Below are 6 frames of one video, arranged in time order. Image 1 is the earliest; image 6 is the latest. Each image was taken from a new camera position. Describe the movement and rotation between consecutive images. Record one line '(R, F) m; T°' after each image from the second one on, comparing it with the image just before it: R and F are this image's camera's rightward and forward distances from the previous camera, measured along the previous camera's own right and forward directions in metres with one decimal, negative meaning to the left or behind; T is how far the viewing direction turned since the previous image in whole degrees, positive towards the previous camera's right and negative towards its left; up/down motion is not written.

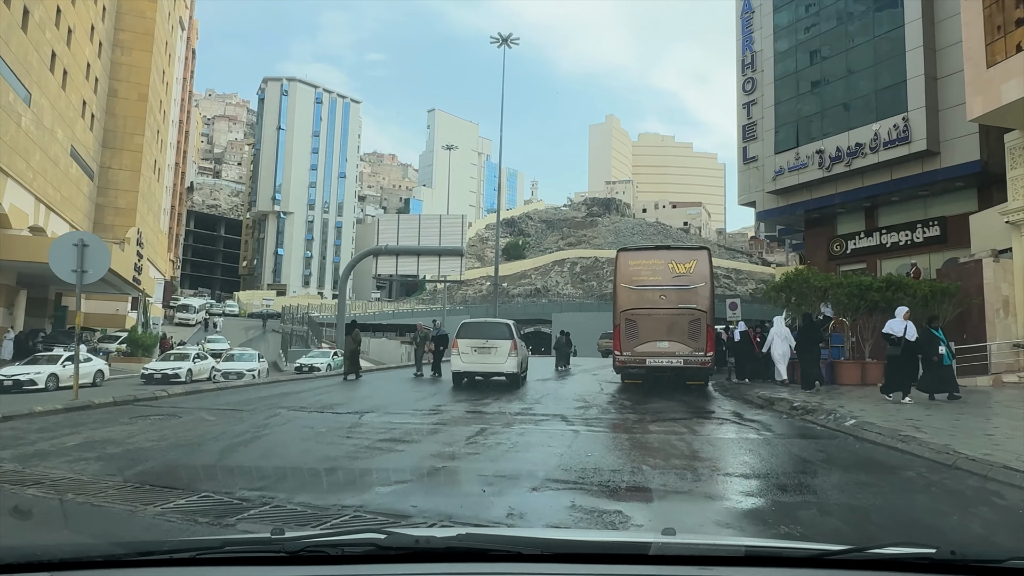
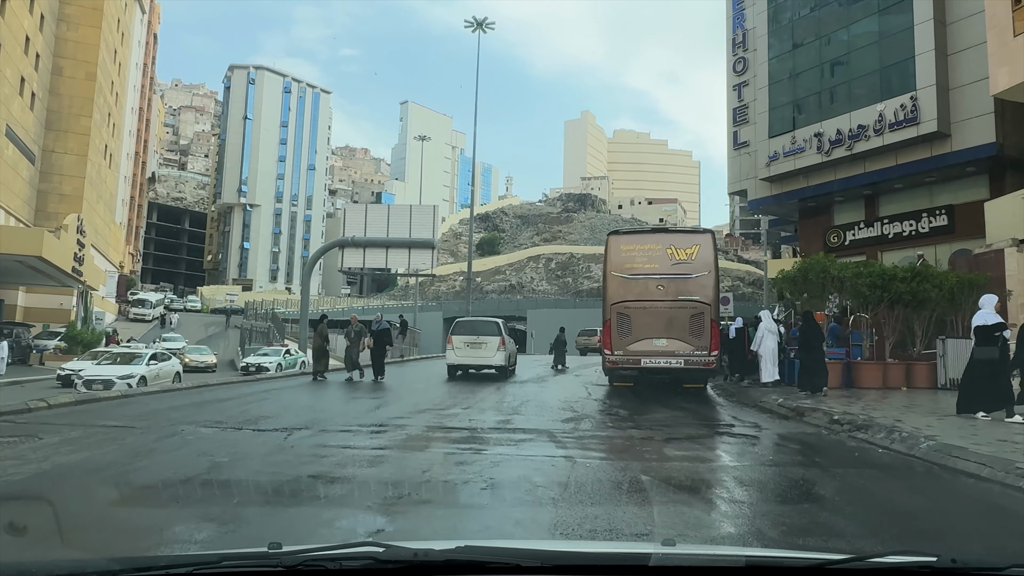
(0.0, +1.5) m; +2°
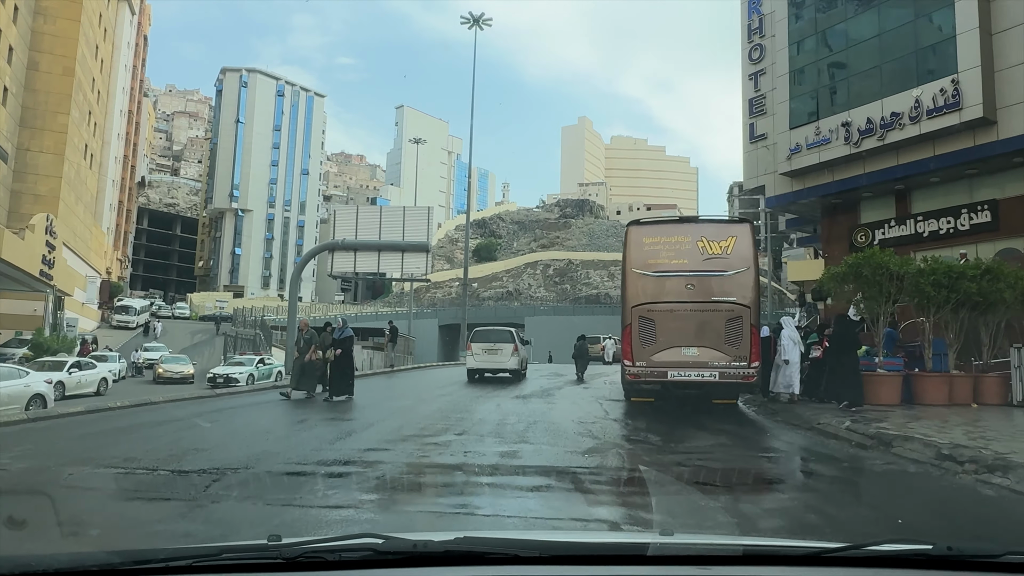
(-0.1, +1.4) m; 0°
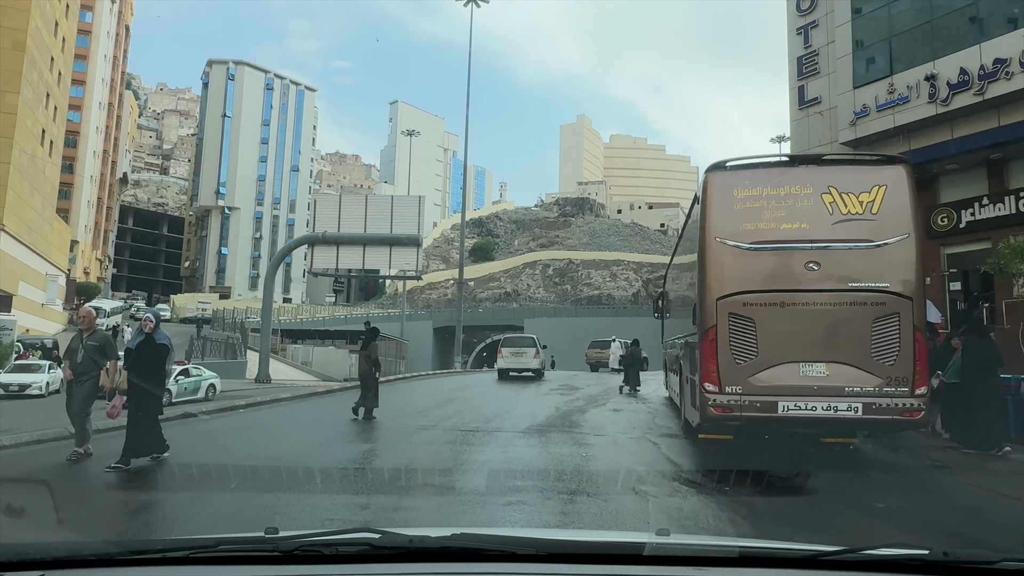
(-0.1, +3.0) m; 0°
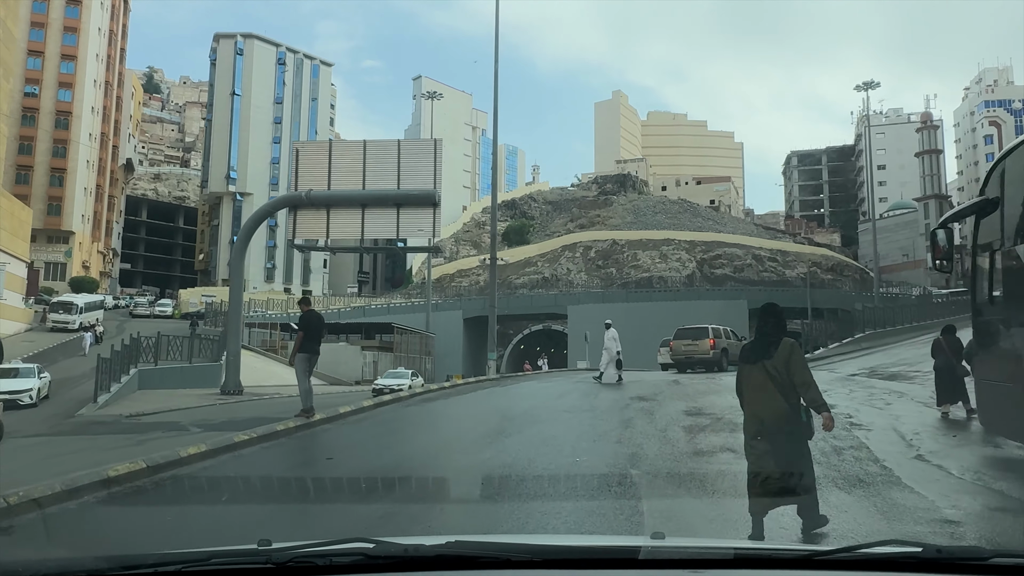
(-0.5, +6.9) m; -3°
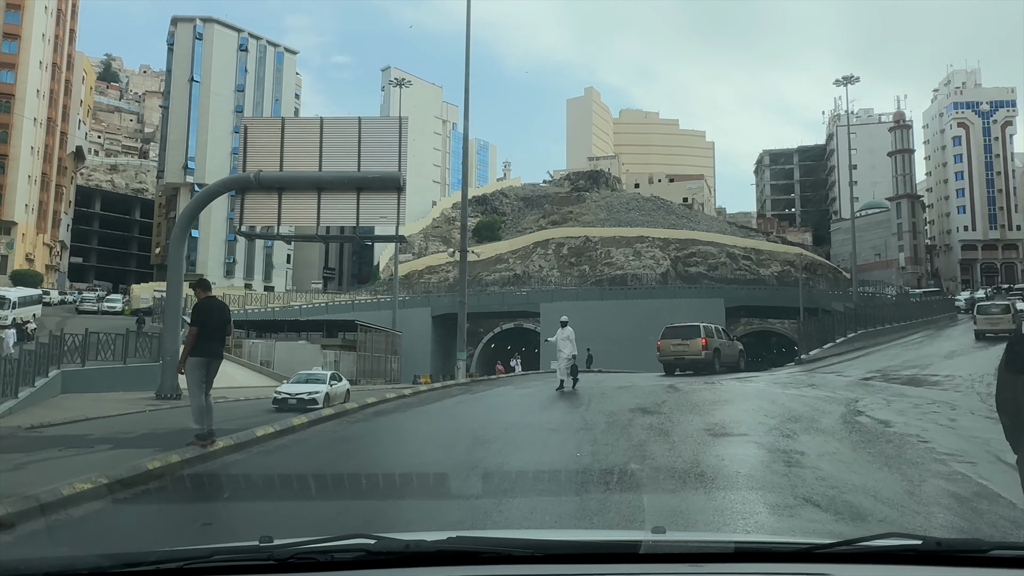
(-0.1, +1.7) m; +2°
